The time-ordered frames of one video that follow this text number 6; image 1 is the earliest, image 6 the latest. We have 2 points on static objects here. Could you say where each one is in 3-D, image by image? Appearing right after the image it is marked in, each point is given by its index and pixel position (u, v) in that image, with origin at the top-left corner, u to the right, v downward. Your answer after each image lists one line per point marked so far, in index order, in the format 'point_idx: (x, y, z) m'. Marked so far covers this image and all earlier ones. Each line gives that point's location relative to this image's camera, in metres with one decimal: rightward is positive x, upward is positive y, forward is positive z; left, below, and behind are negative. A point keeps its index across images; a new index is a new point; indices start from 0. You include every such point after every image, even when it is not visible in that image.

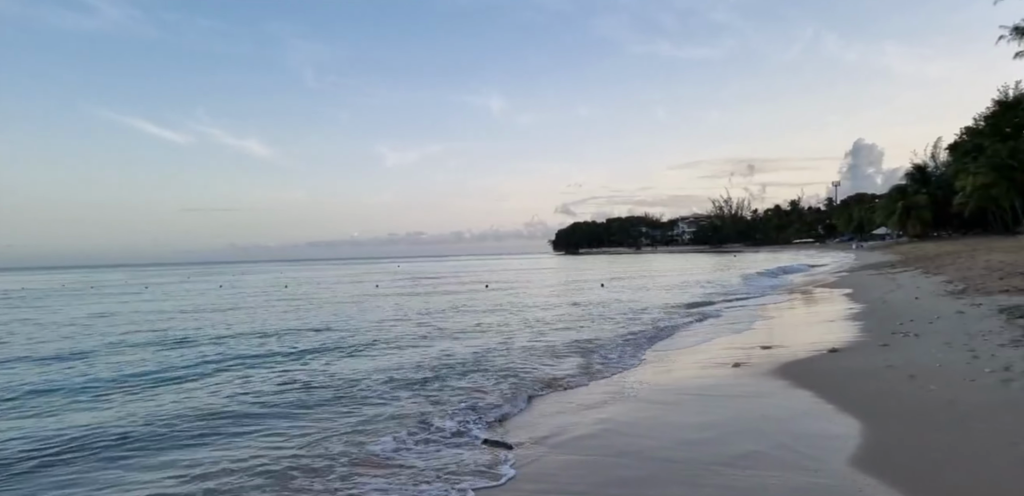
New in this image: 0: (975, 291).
0: (+11.1, -1.1, +14.9) m
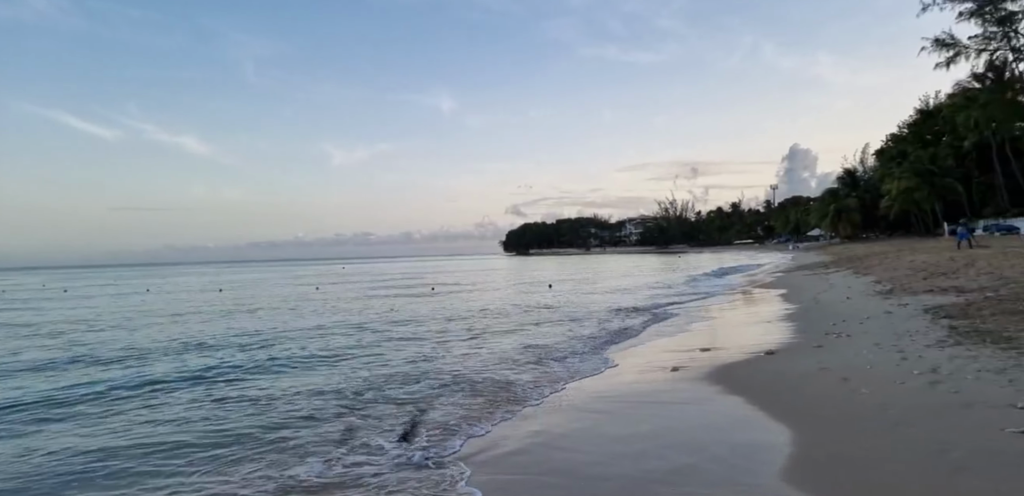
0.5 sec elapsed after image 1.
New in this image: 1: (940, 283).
0: (+9.7, -1.1, +15.5) m
1: (+10.9, -0.9, +15.7) m
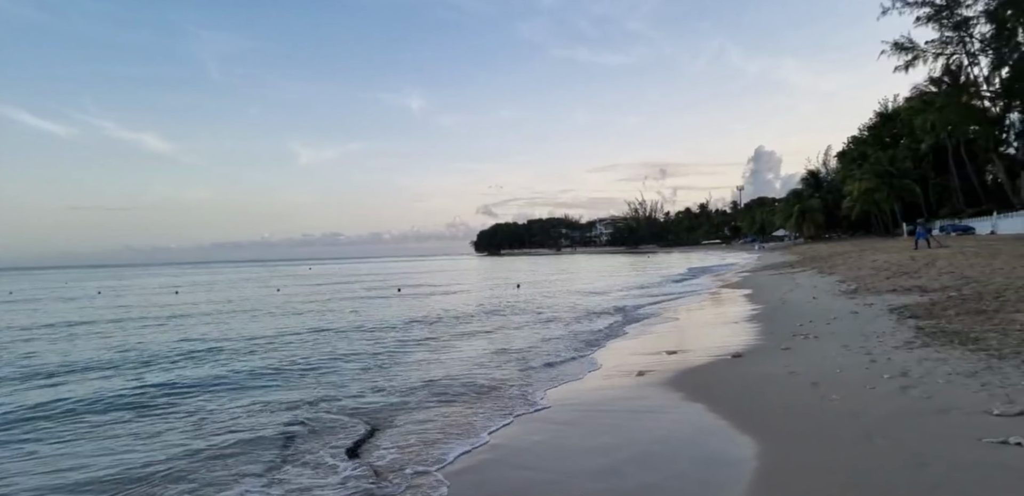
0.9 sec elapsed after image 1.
0: (+8.9, -1.1, +15.7) m
1: (+10.1, -0.9, +16.0) m
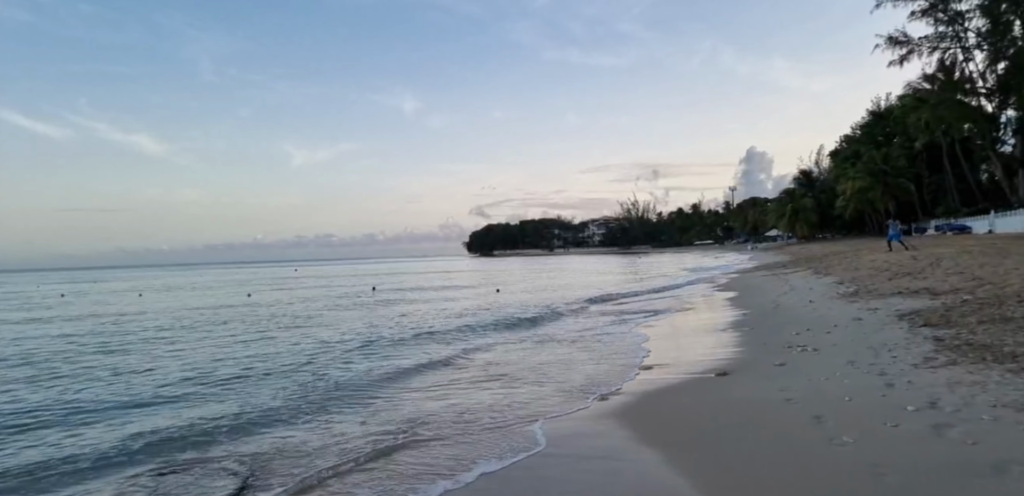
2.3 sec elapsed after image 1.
0: (+8.4, -1.1, +15.0) m
1: (+9.6, -0.9, +15.2) m
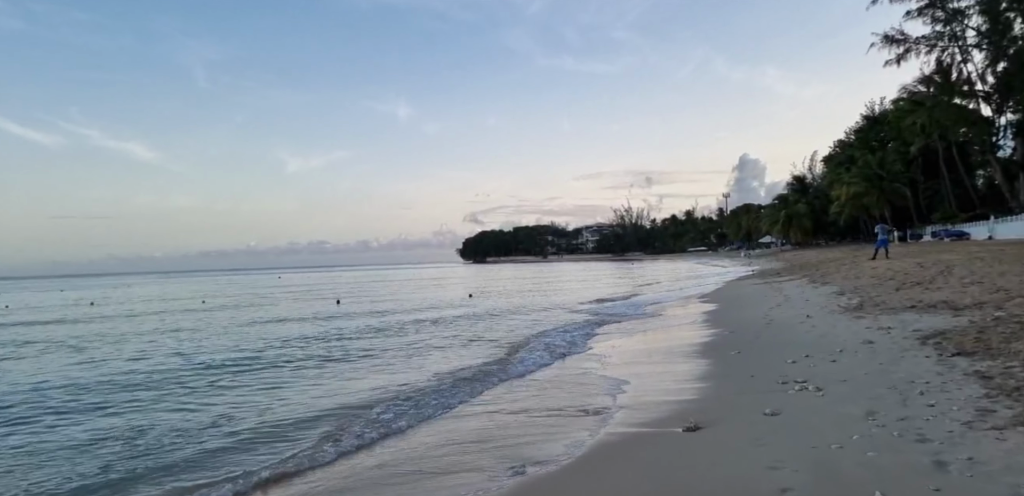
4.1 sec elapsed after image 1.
0: (+7.8, -1.2, +13.8) m
1: (+8.9, -1.0, +14.1) m
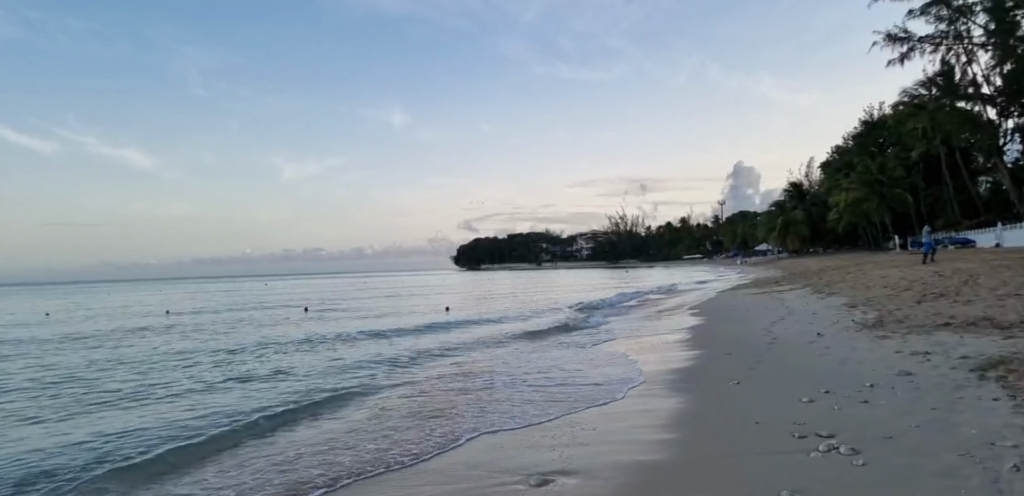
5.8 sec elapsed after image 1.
0: (+7.3, -1.4, +12.8) m
1: (+8.5, -1.2, +13.1) m
